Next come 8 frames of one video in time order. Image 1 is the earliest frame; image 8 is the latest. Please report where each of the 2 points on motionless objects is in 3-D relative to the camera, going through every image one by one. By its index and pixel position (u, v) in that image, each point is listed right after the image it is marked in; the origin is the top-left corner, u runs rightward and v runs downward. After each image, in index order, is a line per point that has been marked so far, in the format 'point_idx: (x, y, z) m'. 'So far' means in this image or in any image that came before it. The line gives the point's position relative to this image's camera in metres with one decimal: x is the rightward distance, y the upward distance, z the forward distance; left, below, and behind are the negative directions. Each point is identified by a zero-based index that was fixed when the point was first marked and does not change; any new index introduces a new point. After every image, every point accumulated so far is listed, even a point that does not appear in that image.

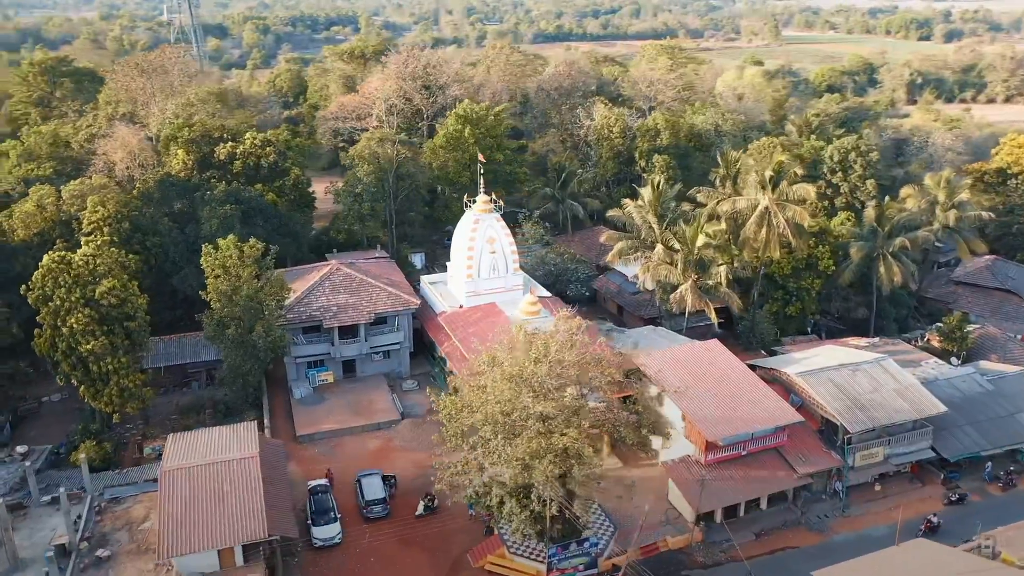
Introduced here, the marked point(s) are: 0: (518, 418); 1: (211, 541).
0: (-0.1, -3.0, +18.6) m
1: (-7.2, -5.9, +19.0) m
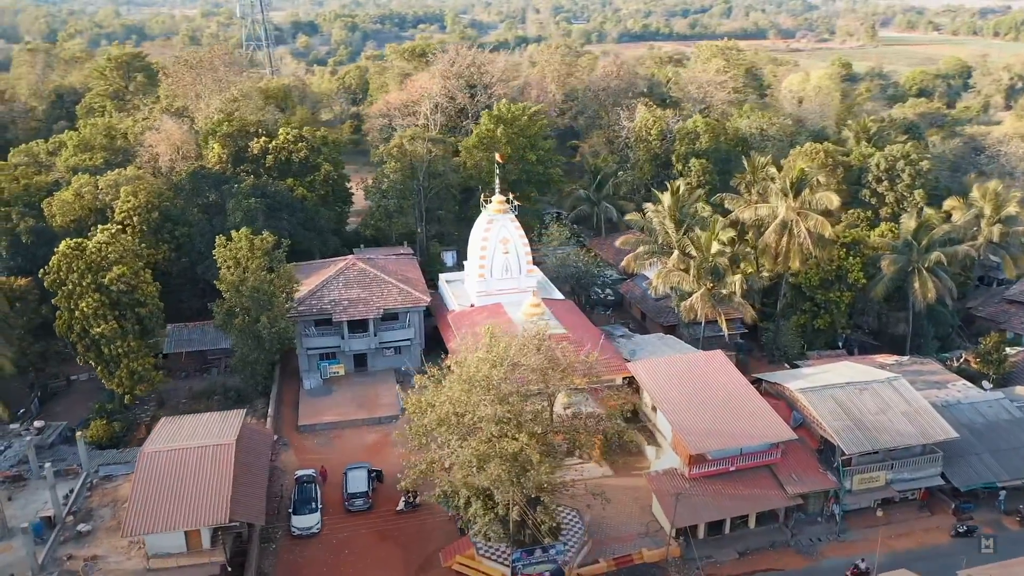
0: (-1.1, -3.0, +18.6) m
1: (-8.3, -5.7, +19.7) m
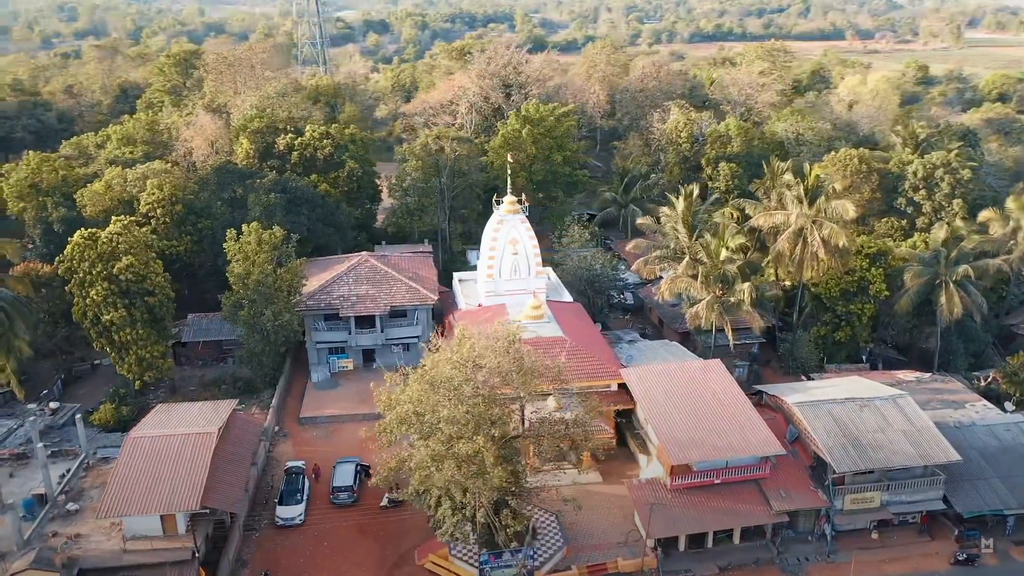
0: (-2.0, -3.0, +18.7) m
1: (-9.2, -5.4, +20.3) m
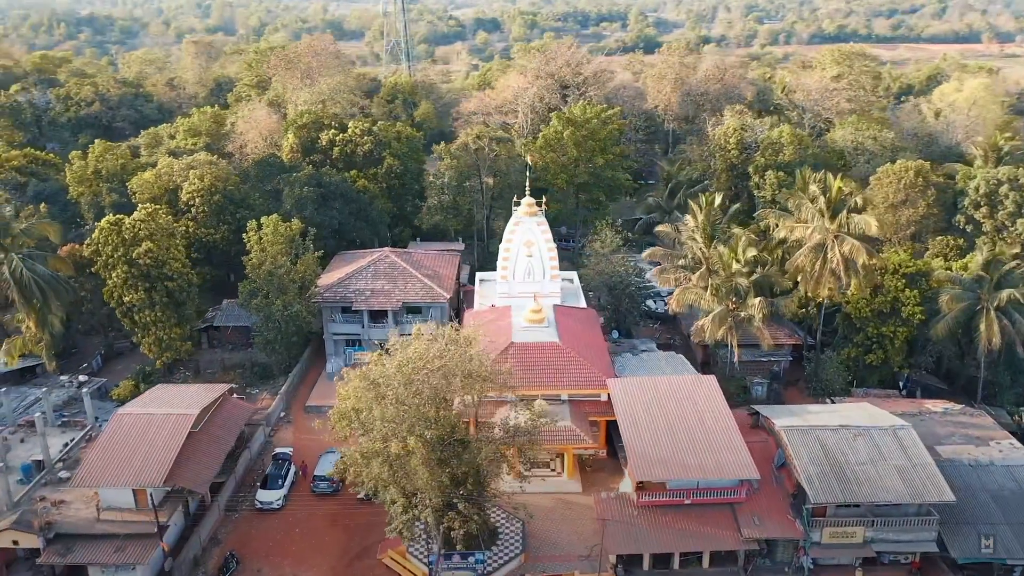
0: (-3.5, -3.0, +18.9) m
1: (-10.5, -5.0, +21.5) m
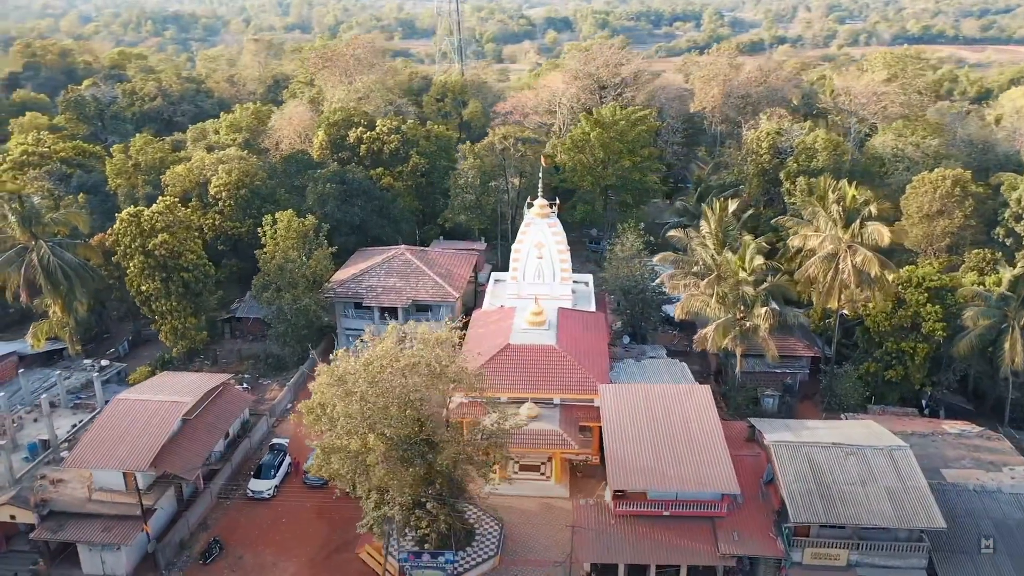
0: (-4.3, -2.9, +19.2) m
1: (-11.1, -4.8, +22.4) m
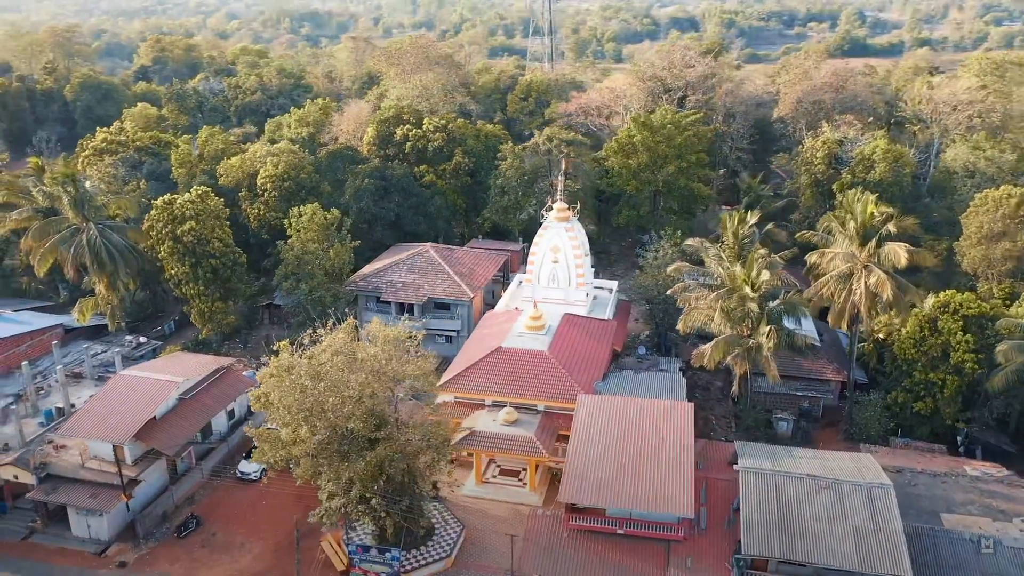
0: (-5.8, -2.8, +19.8) m
1: (-12.2, -4.2, +23.9) m
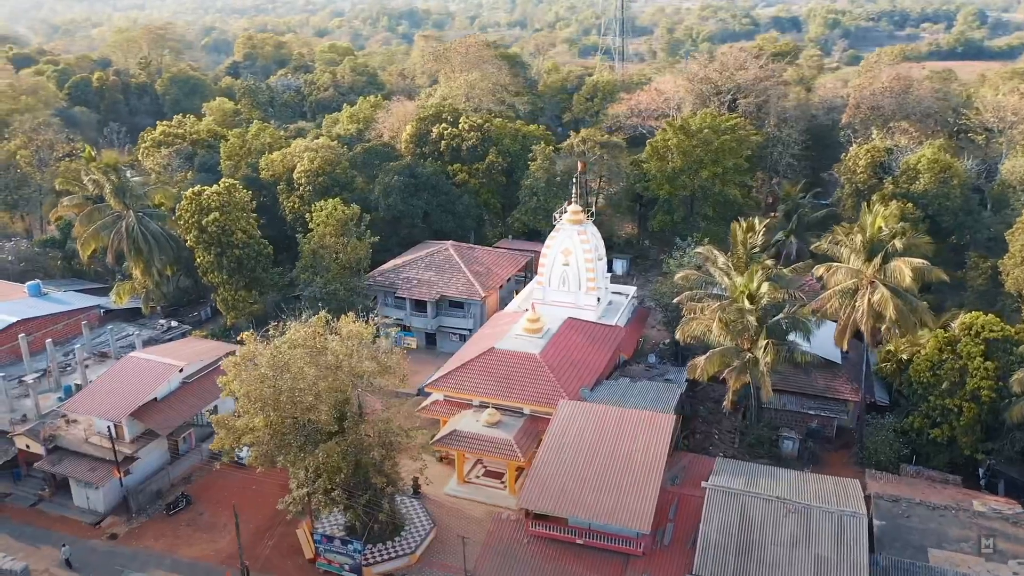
0: (-6.9, -2.6, +20.4) m
1: (-12.8, -3.8, +25.2) m
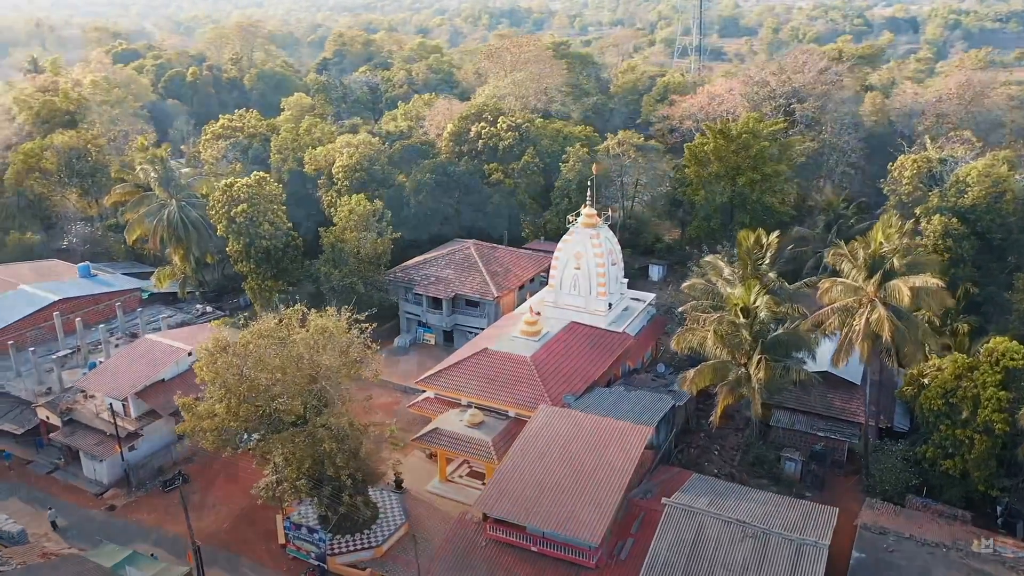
0: (-7.9, -2.3, +21.2) m
1: (-13.2, -3.2, +26.7) m
